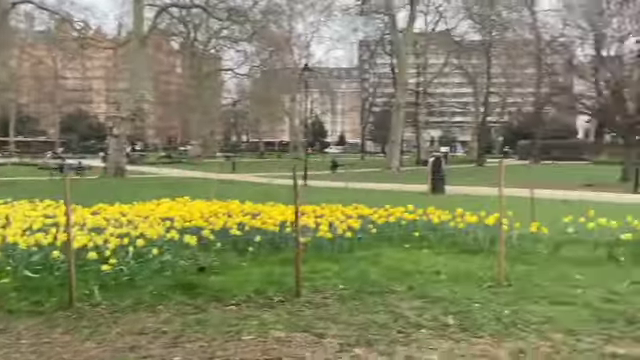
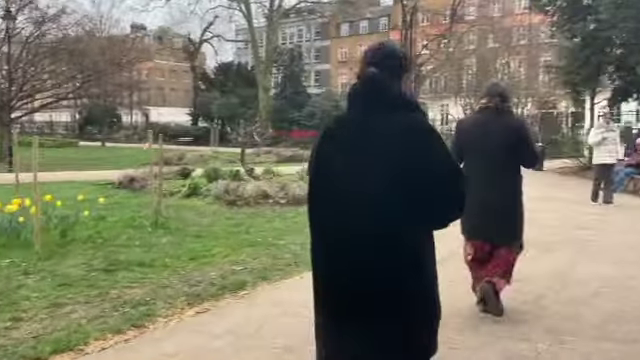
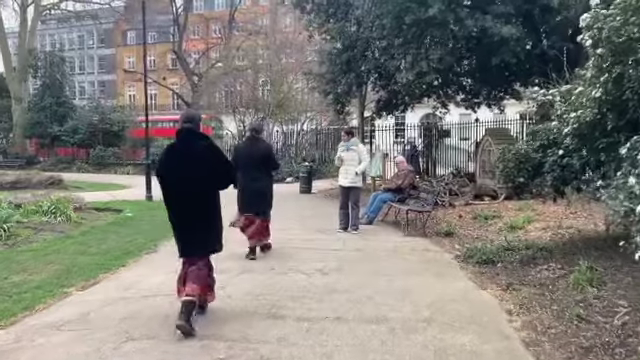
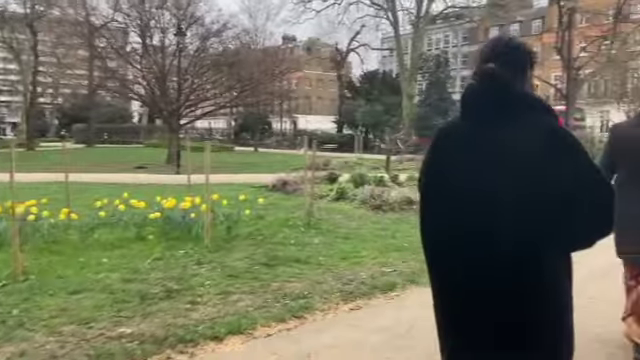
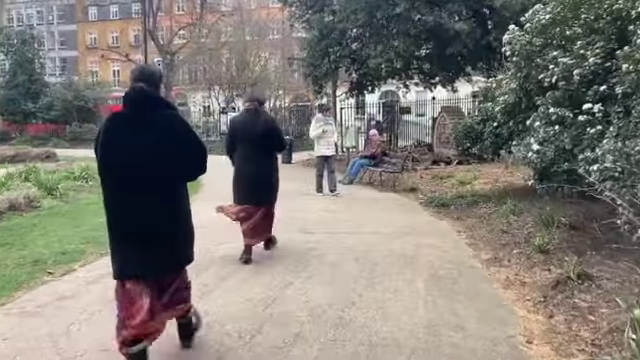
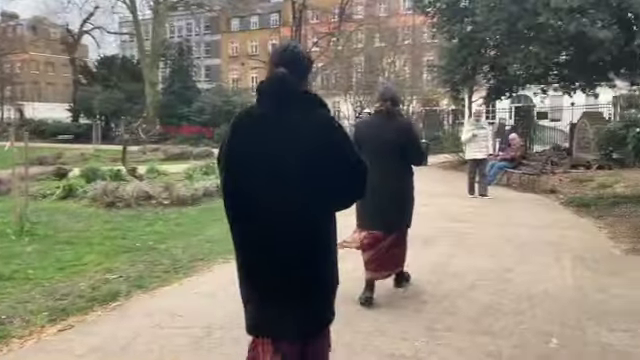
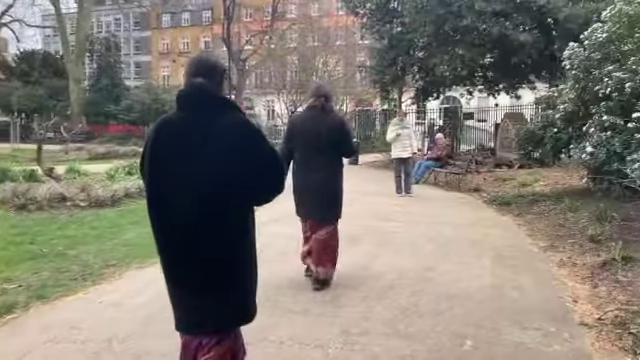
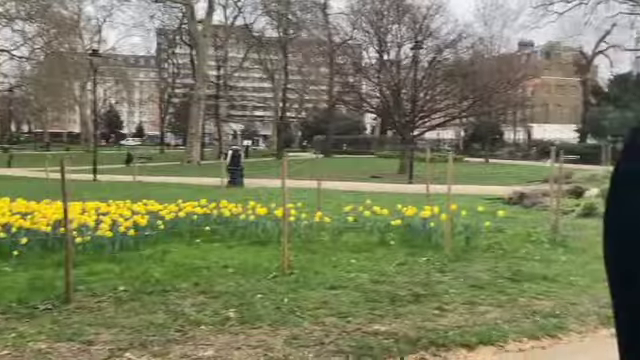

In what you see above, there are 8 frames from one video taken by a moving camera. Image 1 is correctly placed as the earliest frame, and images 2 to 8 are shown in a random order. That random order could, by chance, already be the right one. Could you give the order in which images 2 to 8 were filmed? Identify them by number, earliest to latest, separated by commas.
8, 4, 2, 6, 7, 5, 3
